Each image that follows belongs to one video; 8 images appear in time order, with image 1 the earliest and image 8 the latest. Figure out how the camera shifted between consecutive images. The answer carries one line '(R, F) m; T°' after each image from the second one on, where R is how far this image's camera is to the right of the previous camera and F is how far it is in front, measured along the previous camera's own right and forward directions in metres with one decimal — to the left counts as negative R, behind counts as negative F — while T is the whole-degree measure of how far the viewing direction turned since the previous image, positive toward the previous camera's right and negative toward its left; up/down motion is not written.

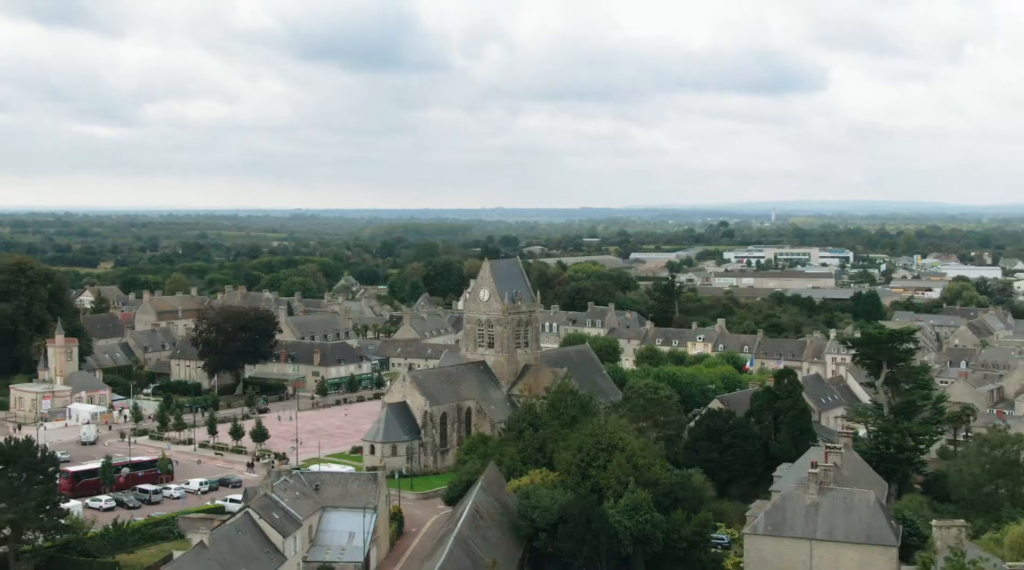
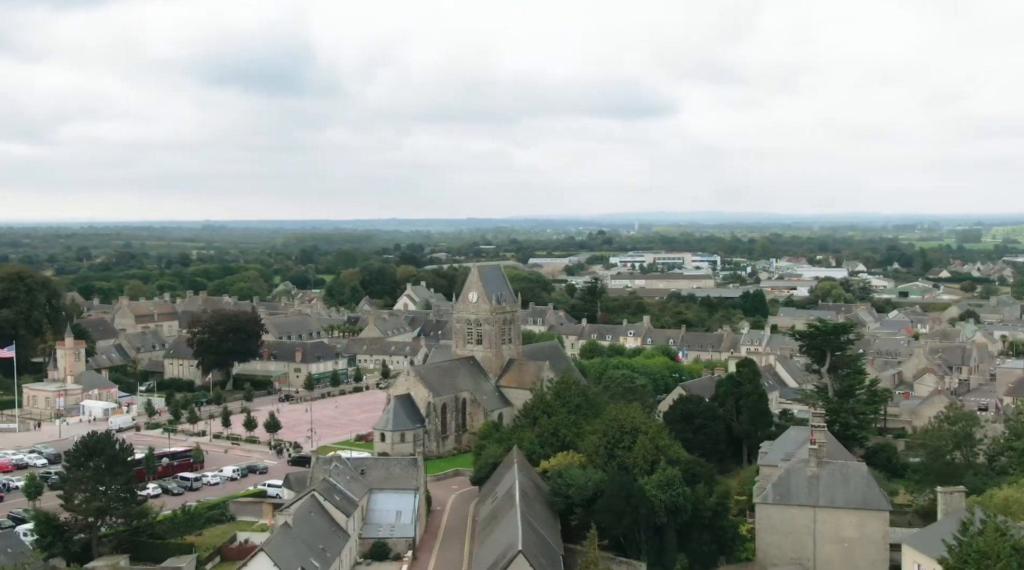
(-10.3, -4.2) m; +10°
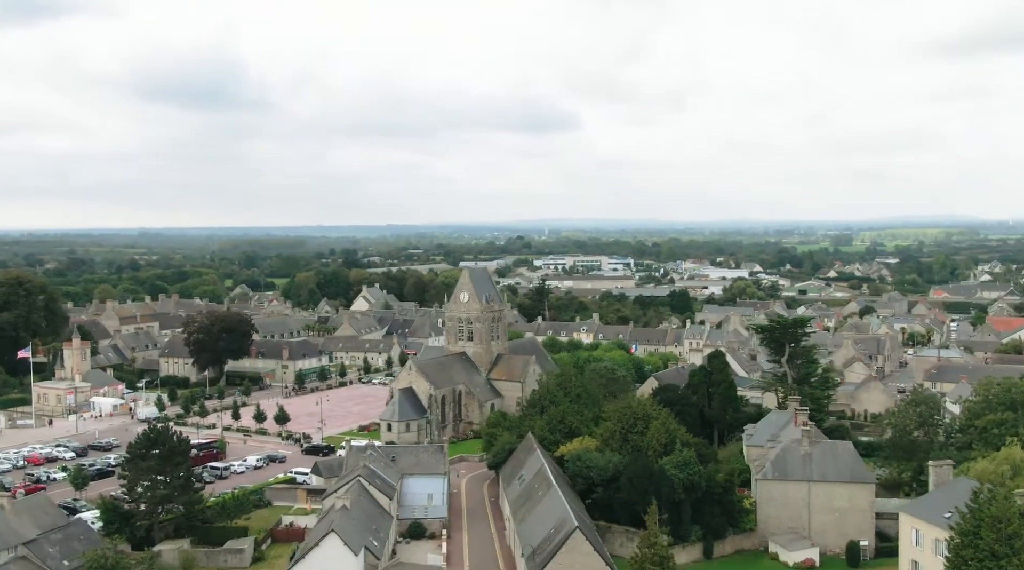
(-7.8, -3.0) m; +8°
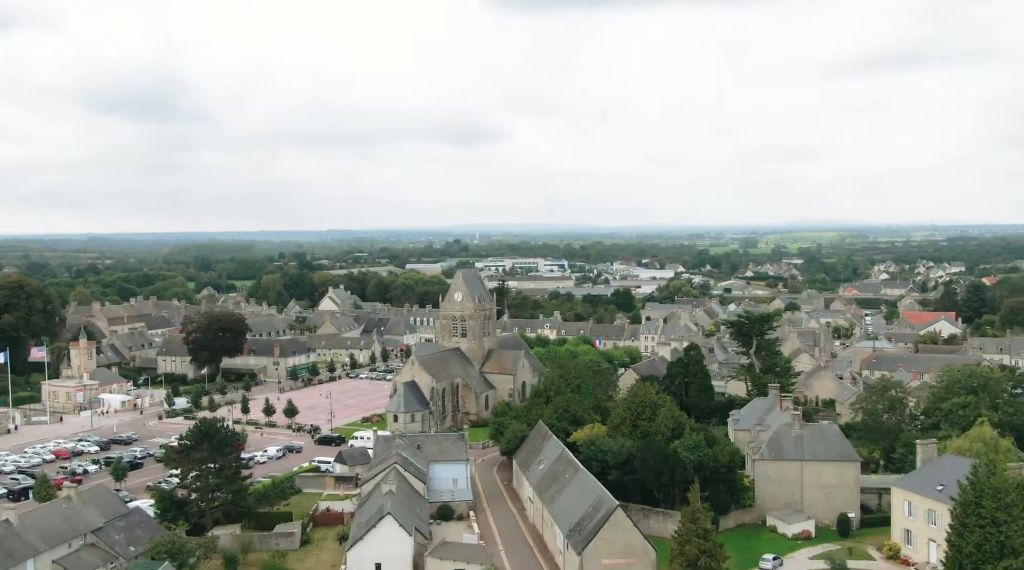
(-6.5, -2.2) m; +6°
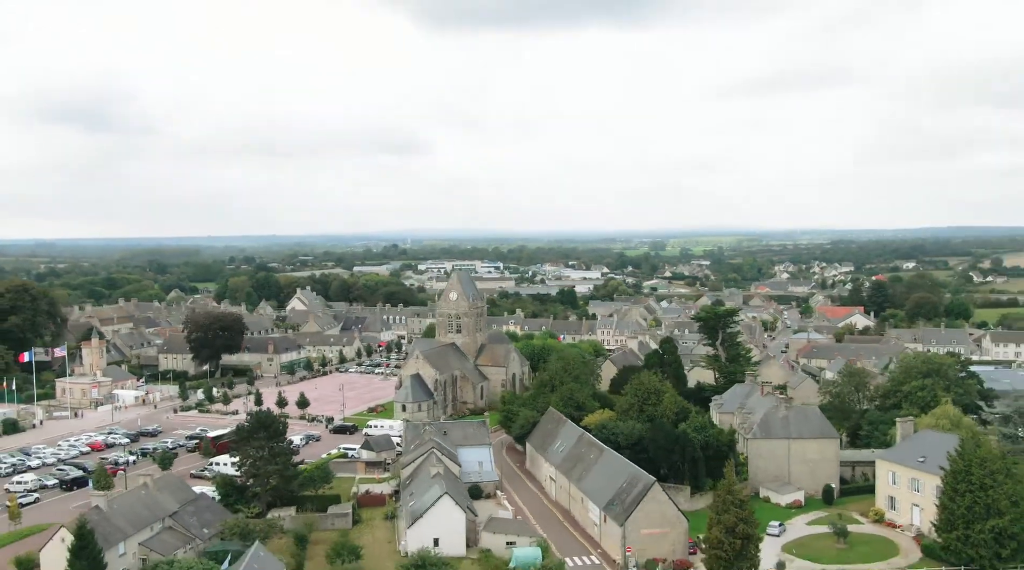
(-7.1, -2.2) m; +6°
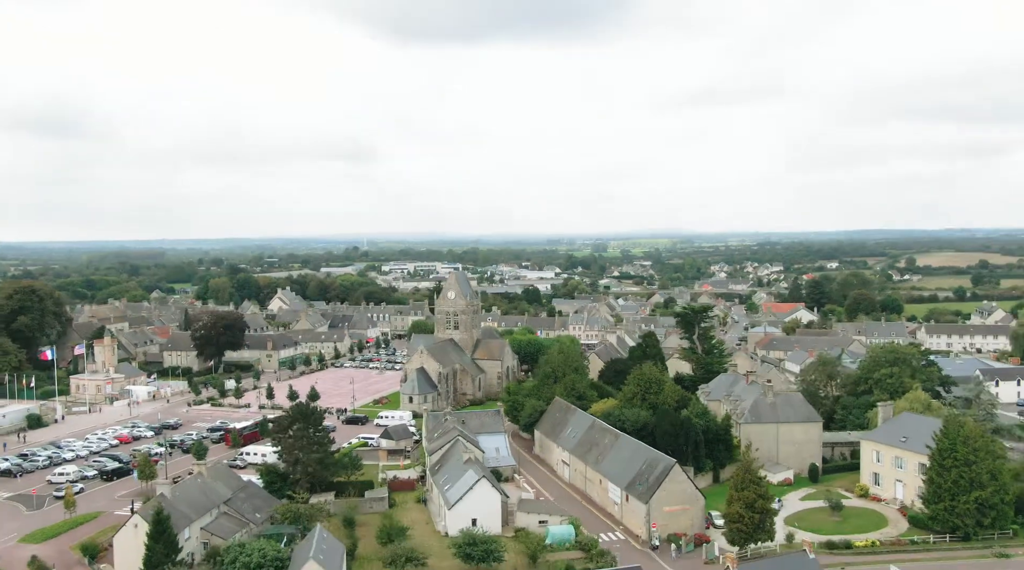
(-4.9, -1.7) m; +4°
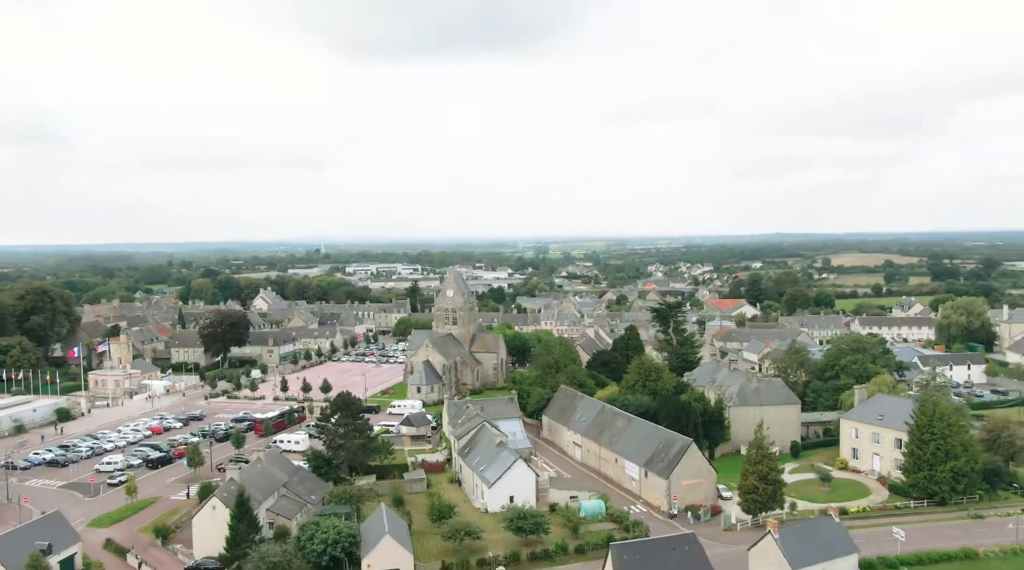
(-5.3, -2.0) m; +4°
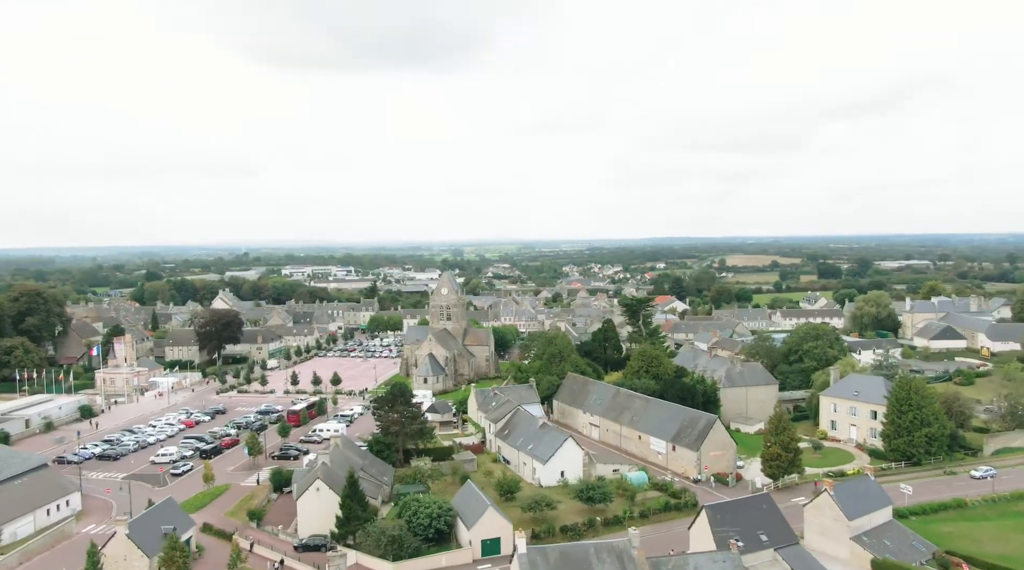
(-7.8, -0.4) m; +6°
